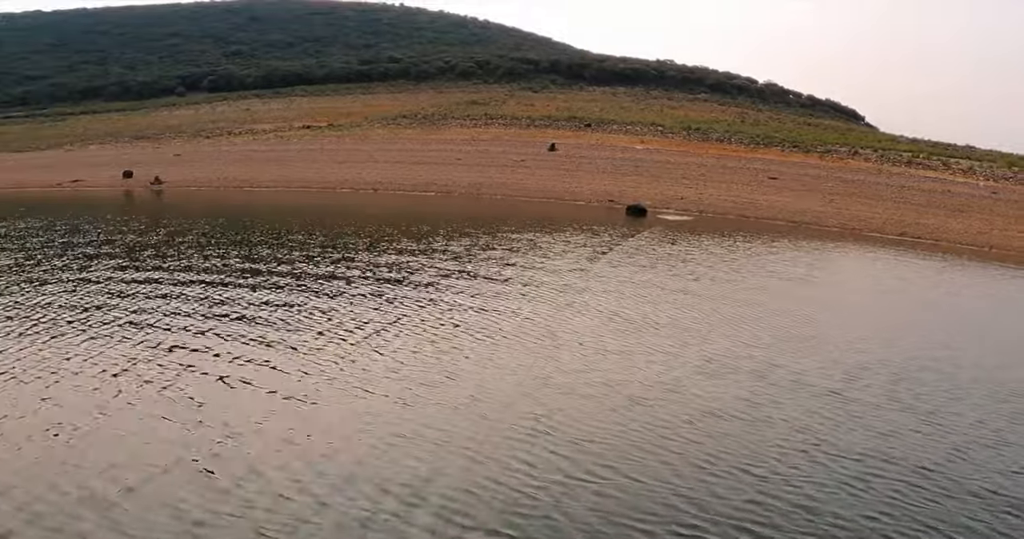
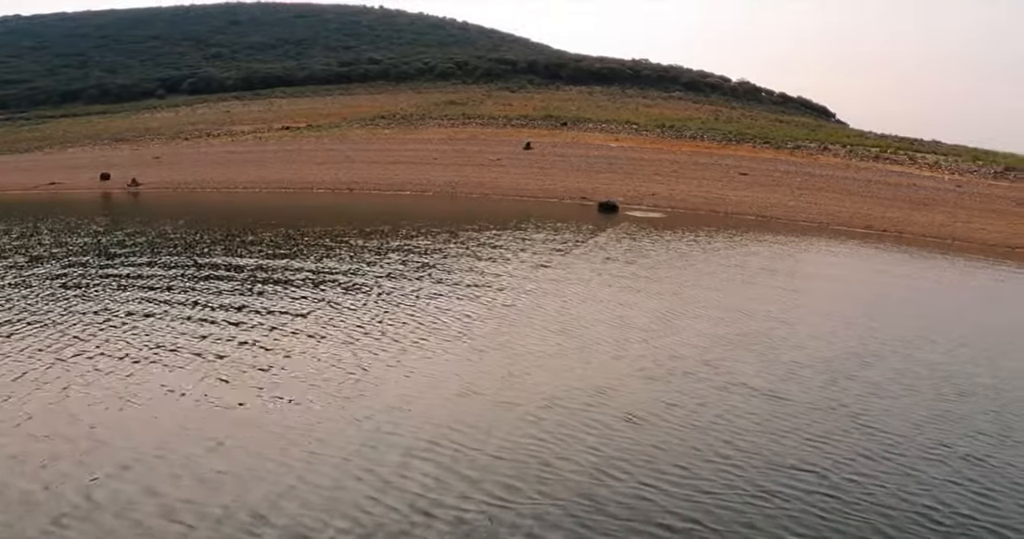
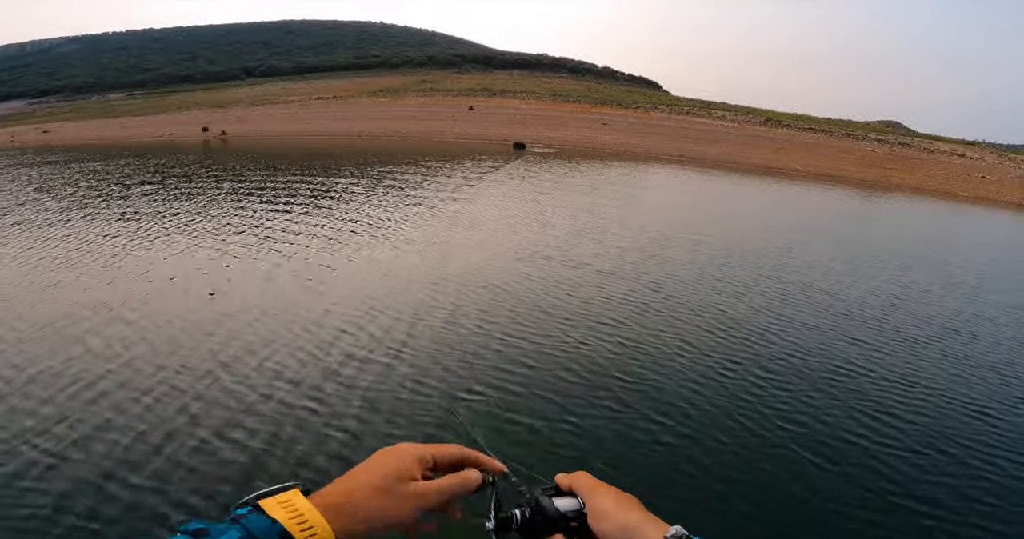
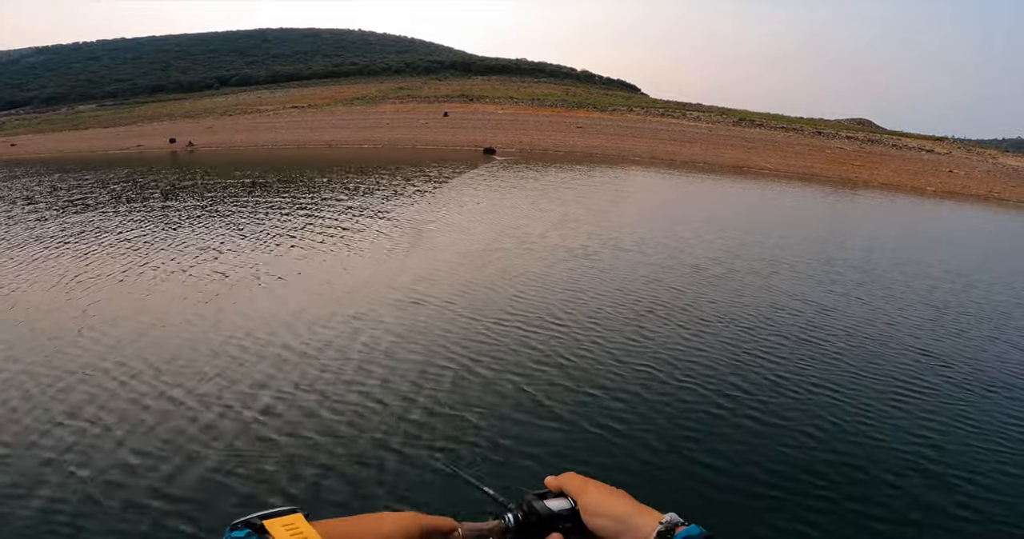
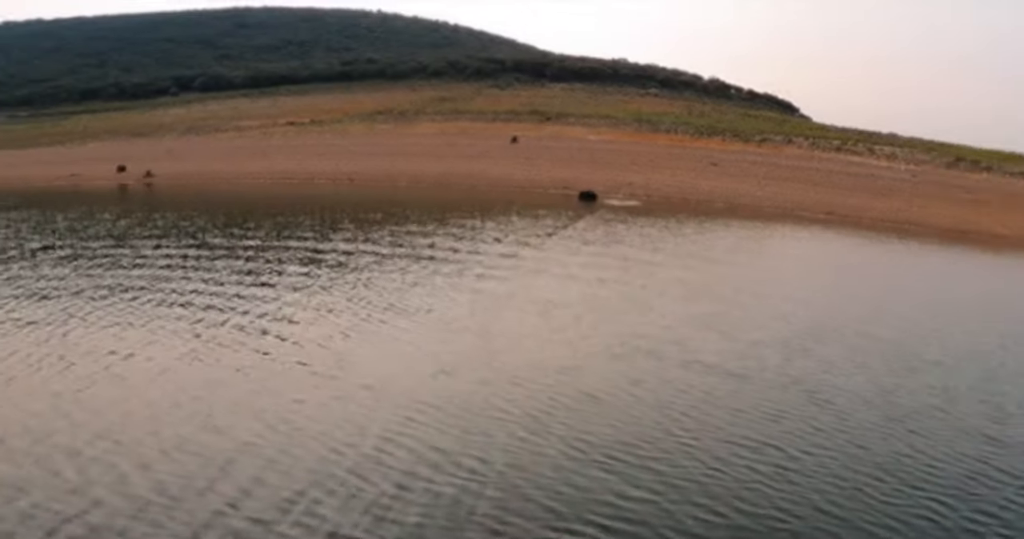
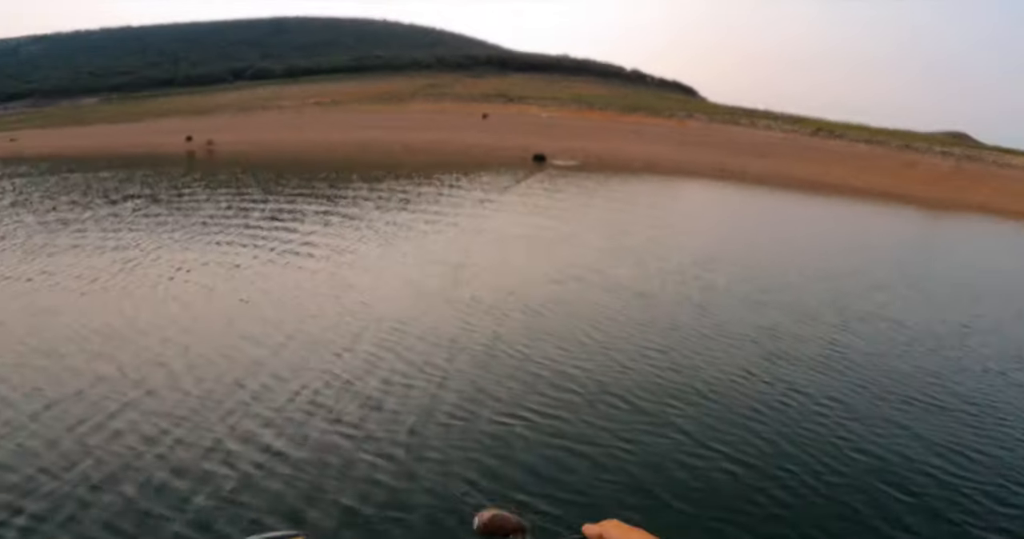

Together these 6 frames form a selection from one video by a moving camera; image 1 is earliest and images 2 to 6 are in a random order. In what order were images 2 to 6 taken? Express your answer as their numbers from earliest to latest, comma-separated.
2, 5, 6, 3, 4
